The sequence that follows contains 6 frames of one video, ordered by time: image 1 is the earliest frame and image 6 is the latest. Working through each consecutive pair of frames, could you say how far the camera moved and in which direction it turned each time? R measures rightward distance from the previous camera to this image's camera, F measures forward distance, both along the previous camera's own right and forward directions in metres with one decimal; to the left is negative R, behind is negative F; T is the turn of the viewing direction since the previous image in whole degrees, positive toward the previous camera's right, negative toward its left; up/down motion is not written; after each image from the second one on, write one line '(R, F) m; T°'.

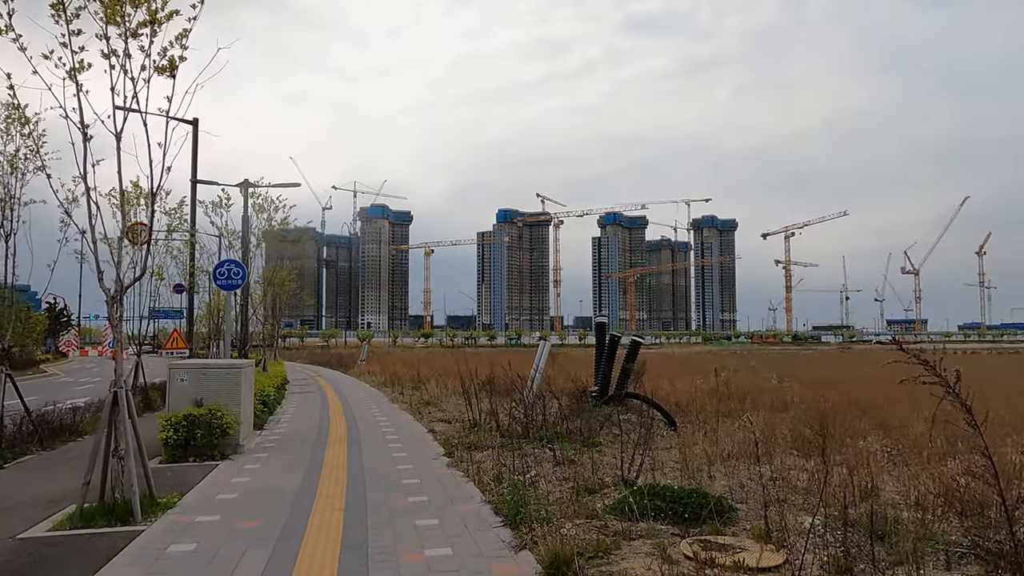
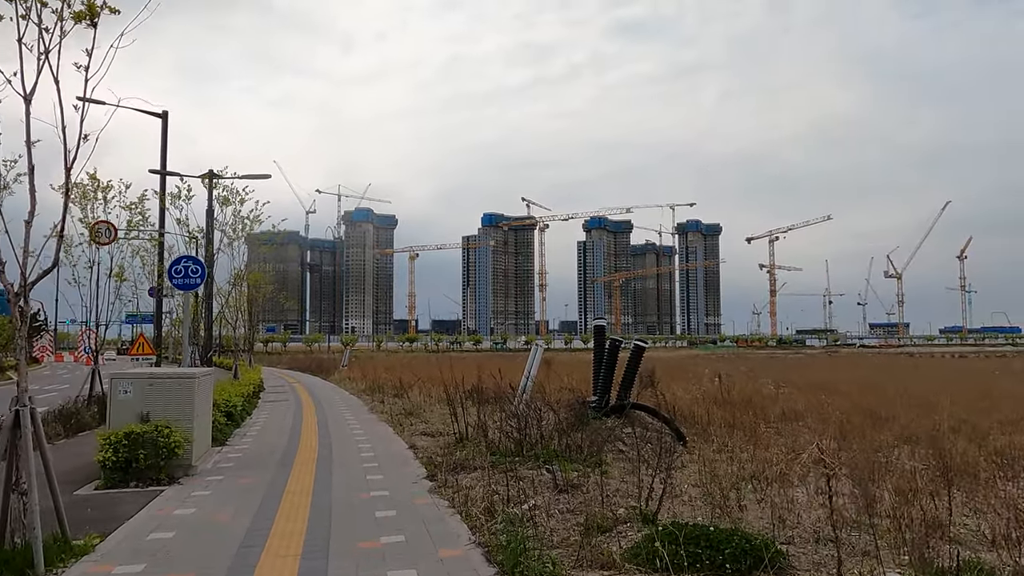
(-0.1, +1.3) m; +1°
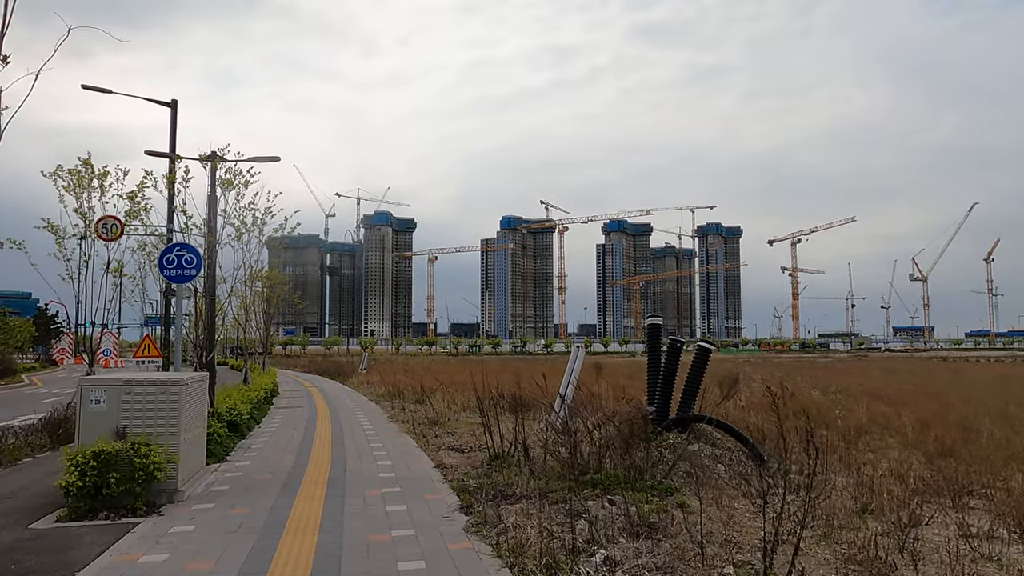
(-0.4, +1.7) m; -1°
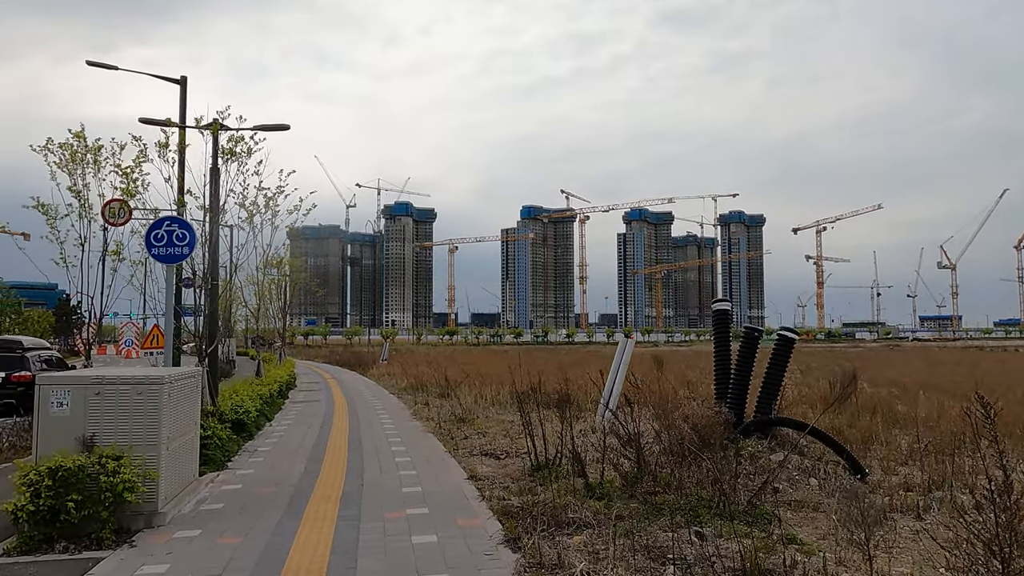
(-0.3, +1.5) m; -2°
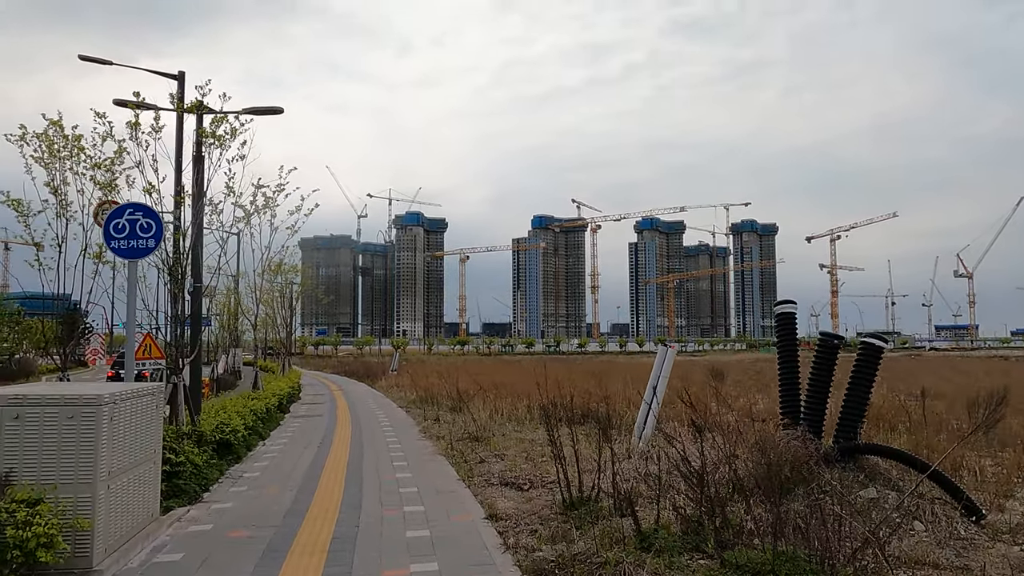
(-0.2, +1.4) m; -1°
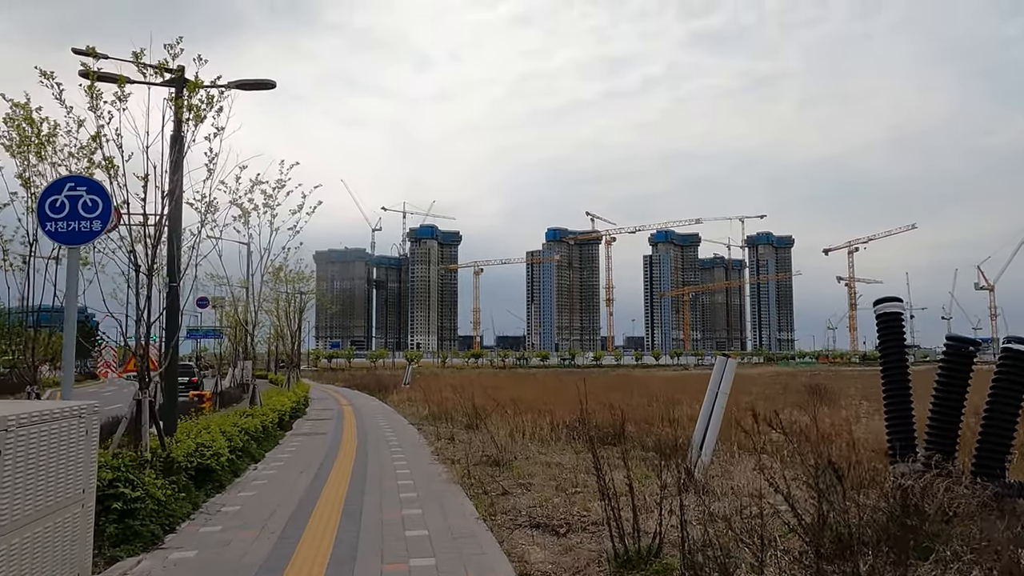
(-0.2, +1.5) m; -1°
